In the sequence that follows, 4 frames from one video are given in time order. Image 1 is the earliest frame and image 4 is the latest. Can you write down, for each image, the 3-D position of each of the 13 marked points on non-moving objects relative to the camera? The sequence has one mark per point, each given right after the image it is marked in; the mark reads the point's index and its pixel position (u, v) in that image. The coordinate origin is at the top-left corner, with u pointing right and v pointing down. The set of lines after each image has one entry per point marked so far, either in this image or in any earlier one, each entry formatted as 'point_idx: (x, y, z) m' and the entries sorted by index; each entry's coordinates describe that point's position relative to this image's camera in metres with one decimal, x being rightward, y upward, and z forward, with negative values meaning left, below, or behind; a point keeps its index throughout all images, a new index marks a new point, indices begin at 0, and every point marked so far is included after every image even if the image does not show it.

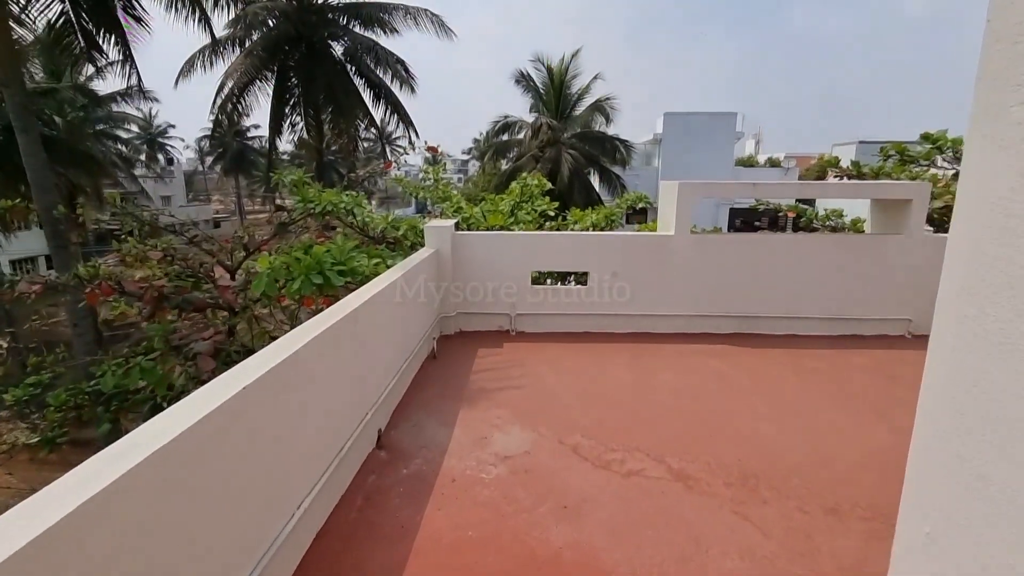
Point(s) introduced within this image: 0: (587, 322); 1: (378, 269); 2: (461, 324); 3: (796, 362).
0: (+0.8, -0.4, +5.0) m
1: (-1.3, +0.2, +4.9) m
2: (-0.5, -0.4, +5.0) m
3: (+2.5, -0.7, +4.3) m
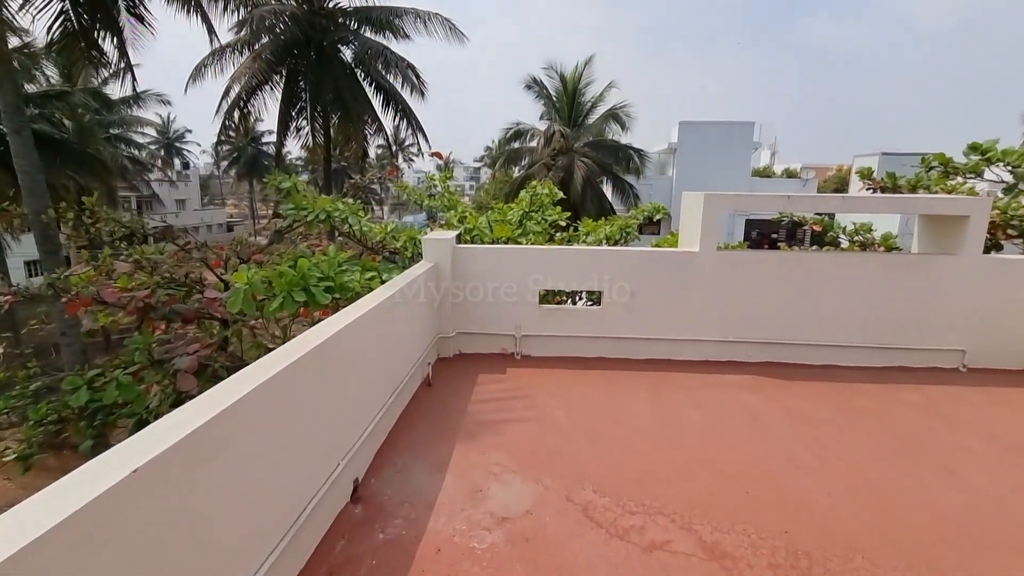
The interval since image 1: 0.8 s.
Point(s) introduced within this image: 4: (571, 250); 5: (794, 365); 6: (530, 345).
0: (+0.8, -0.5, +4.5) m
1: (-1.3, 0.0, +4.5) m
2: (-0.5, -0.6, +4.6) m
3: (+2.5, -0.9, +3.8) m
4: (+0.5, +0.3, +4.4) m
5: (+2.6, -0.7, +4.5) m
6: (+0.2, -0.5, +4.5) m
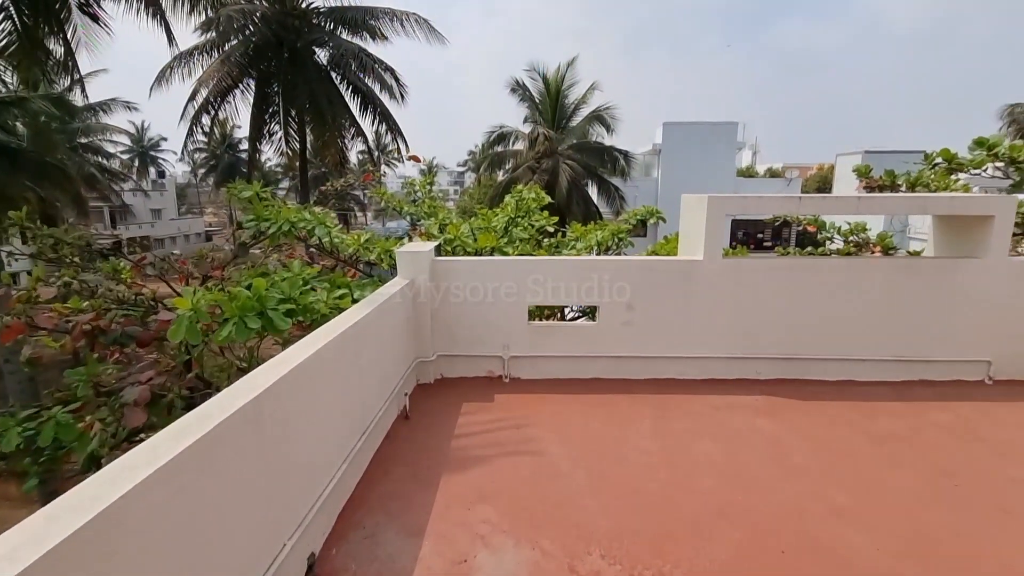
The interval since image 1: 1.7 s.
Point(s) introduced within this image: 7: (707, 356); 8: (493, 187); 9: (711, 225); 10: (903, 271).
0: (+0.7, -0.7, +4.1) m
1: (-1.4, -0.1, +4.0) m
2: (-0.6, -0.7, +4.1) m
3: (+2.5, -1.0, +3.4) m
4: (+0.4, +0.2, +3.9) m
5: (+2.5, -0.8, +4.1) m
6: (+0.1, -0.7, +4.1) m
7: (+1.7, -0.6, +4.1) m
8: (-0.7, +4.0, +18.9) m
9: (+1.6, +0.5, +3.8) m
10: (+3.2, +0.1, +3.9) m
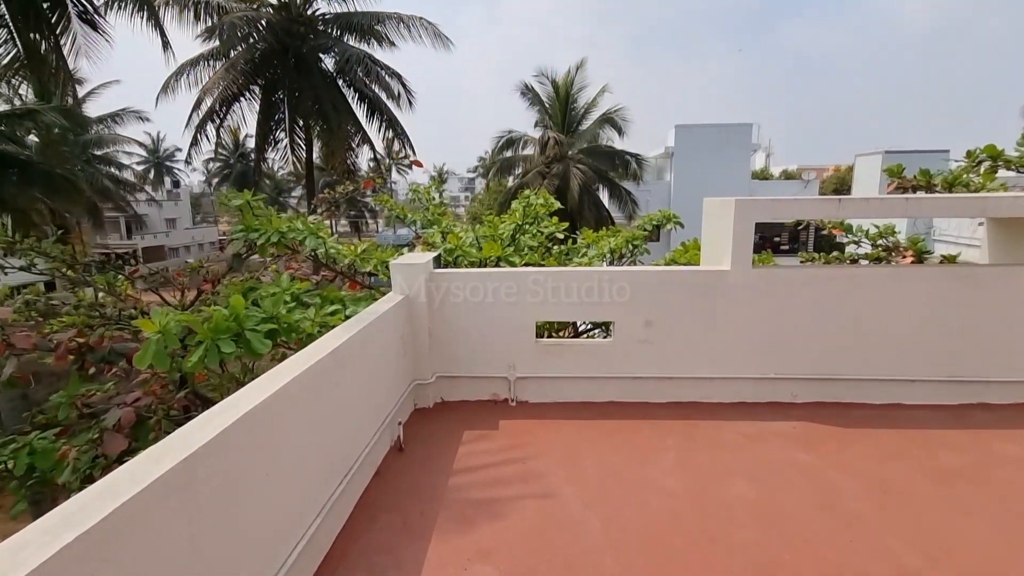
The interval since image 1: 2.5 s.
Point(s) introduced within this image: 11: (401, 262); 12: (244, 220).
0: (+0.8, -0.8, +3.7) m
1: (-1.4, -0.3, +3.7) m
2: (-0.6, -0.8, +3.8) m
3: (+2.5, -1.0, +3.0) m
4: (+0.4, +0.1, +3.6) m
5: (+2.6, -0.9, +3.7) m
6: (+0.1, -0.8, +3.7) m
7: (+1.7, -0.7, +3.7) m
8: (-0.4, +3.7, +18.6) m
9: (+1.6, +0.4, +3.4) m
10: (+3.2, +0.1, +3.5) m
11: (-0.8, +0.2, +3.5) m
12: (-2.5, +0.6, +4.5) m
